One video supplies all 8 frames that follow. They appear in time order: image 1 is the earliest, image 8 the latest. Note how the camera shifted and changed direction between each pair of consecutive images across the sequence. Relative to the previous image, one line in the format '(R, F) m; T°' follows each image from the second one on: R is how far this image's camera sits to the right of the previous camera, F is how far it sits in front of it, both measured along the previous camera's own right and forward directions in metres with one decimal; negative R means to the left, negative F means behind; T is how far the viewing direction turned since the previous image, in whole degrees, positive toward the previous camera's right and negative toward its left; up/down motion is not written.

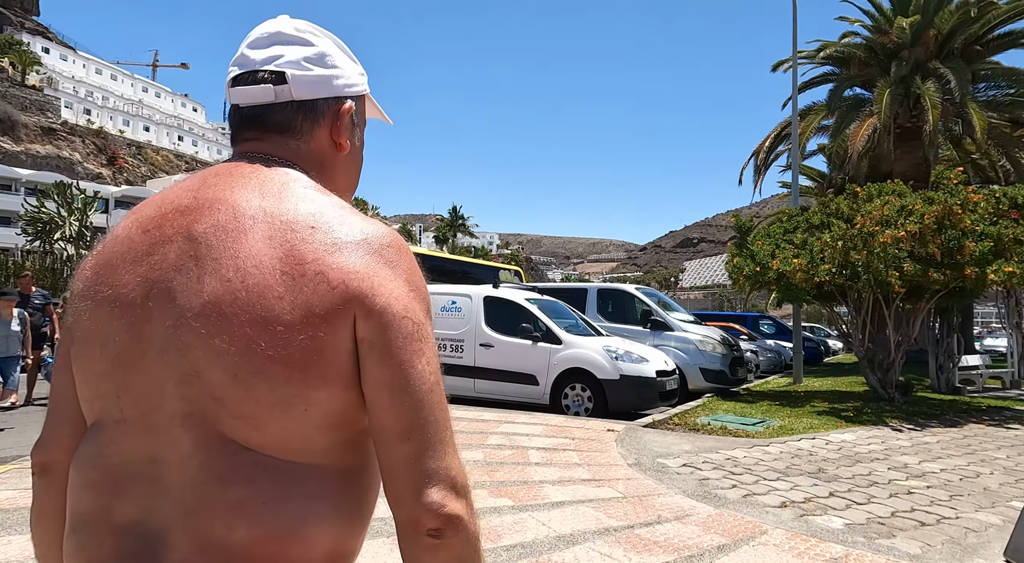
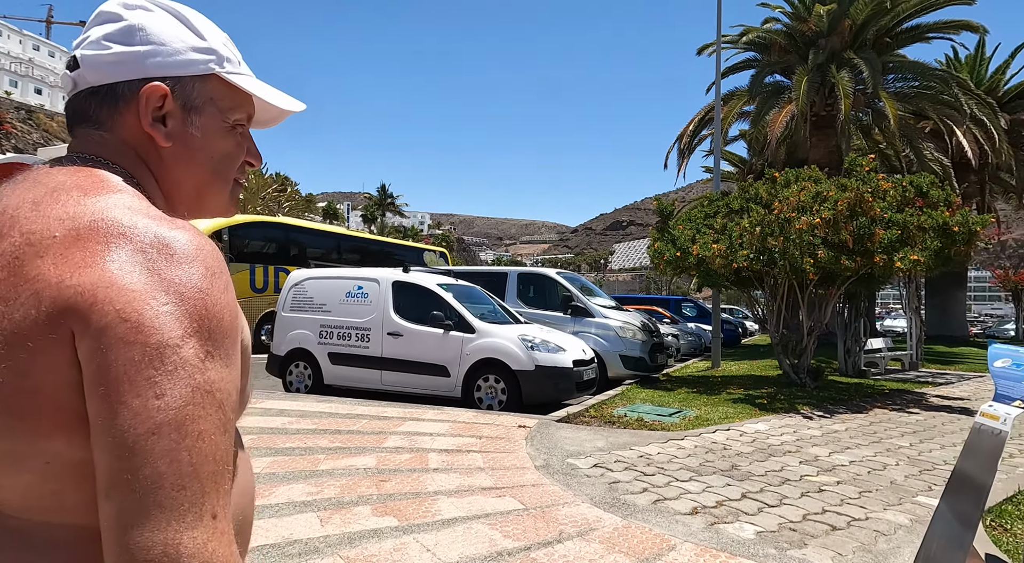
(+0.2, +0.3) m; +6°
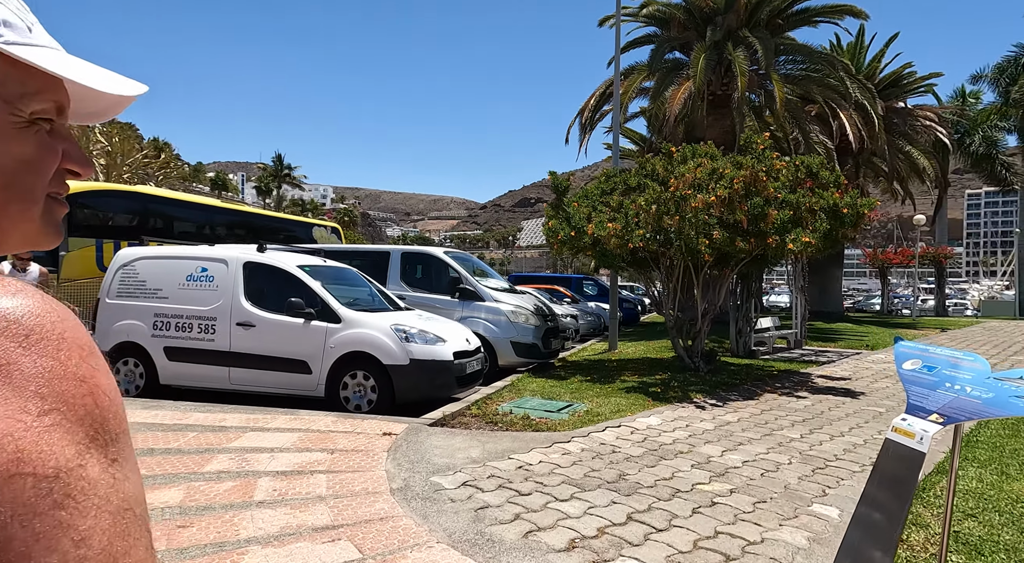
(+0.3, +0.6) m; +8°
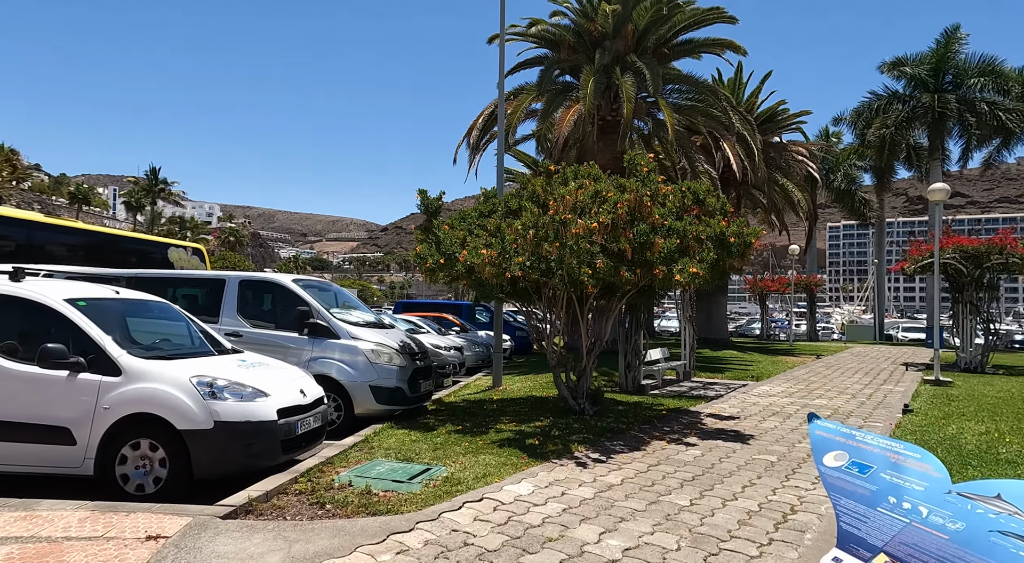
(+0.4, +0.9) m; +8°
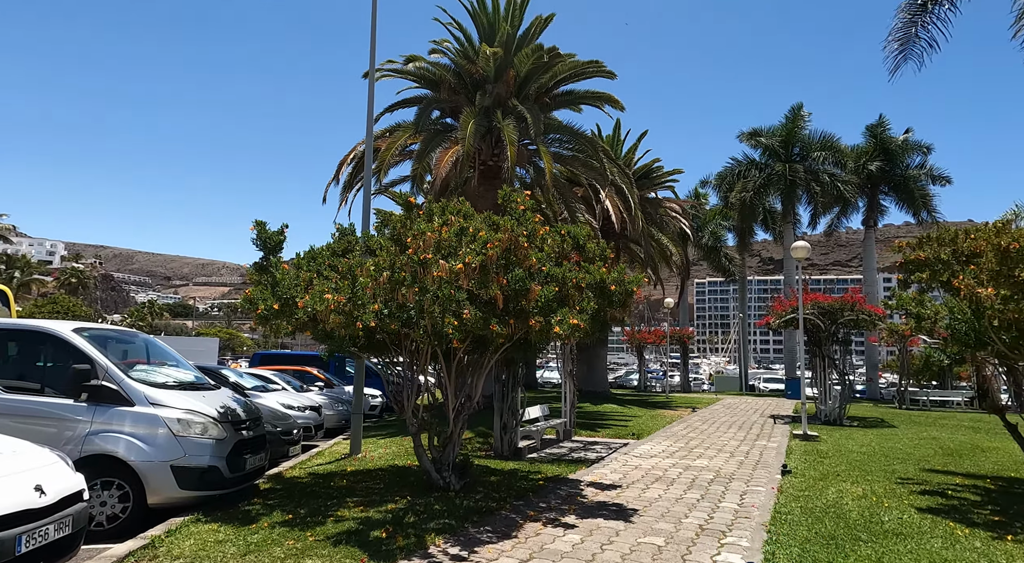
(+0.3, +1.1) m; +9°
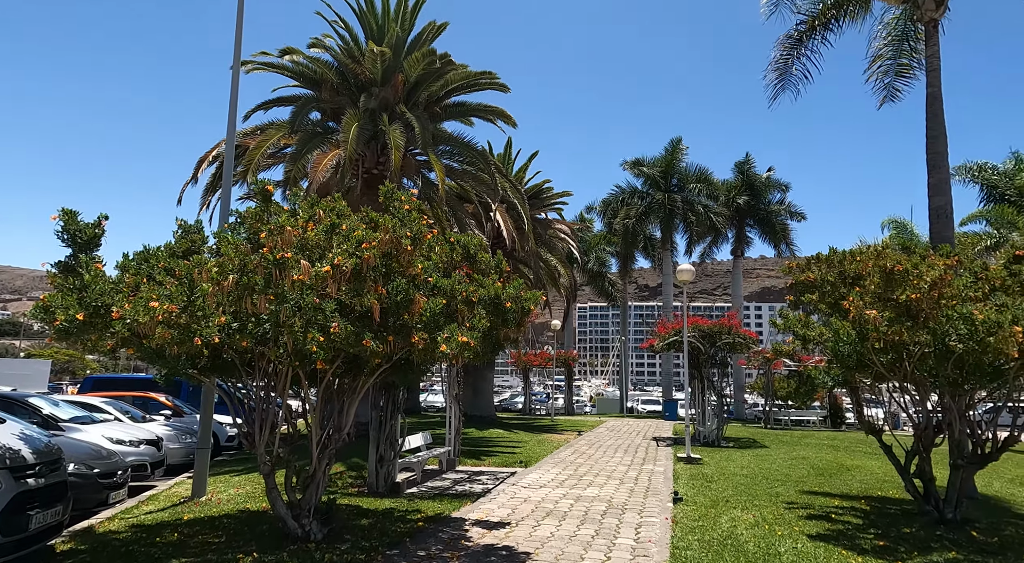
(+0.1, +1.0) m; +9°
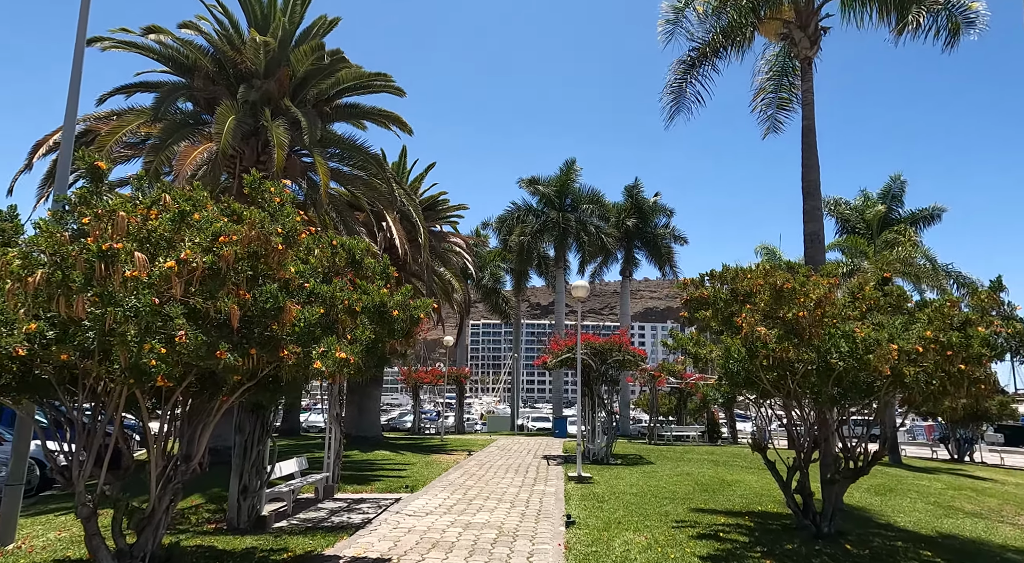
(+0.1, +0.7) m; +9°
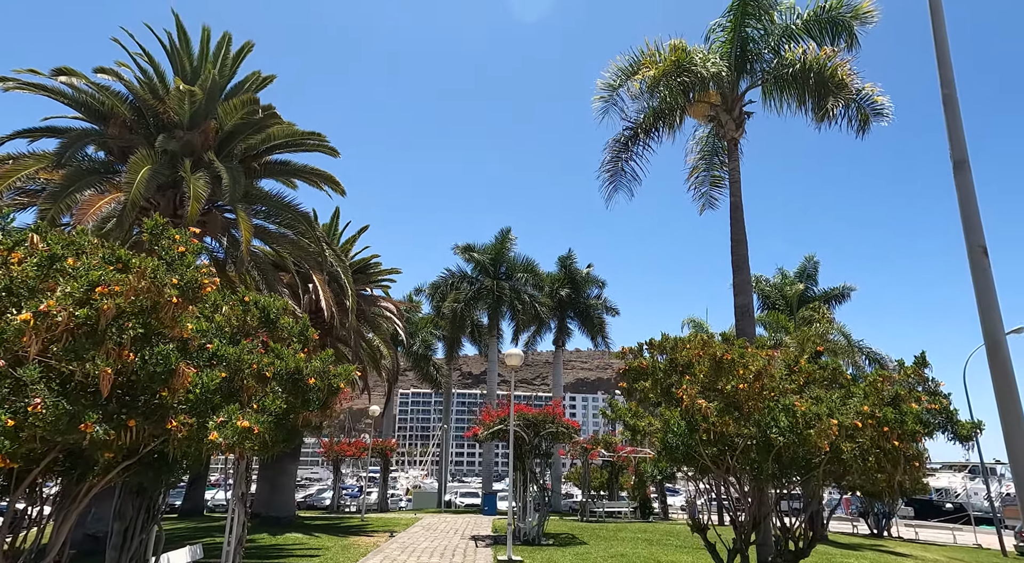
(0.0, +0.6) m; +5°
